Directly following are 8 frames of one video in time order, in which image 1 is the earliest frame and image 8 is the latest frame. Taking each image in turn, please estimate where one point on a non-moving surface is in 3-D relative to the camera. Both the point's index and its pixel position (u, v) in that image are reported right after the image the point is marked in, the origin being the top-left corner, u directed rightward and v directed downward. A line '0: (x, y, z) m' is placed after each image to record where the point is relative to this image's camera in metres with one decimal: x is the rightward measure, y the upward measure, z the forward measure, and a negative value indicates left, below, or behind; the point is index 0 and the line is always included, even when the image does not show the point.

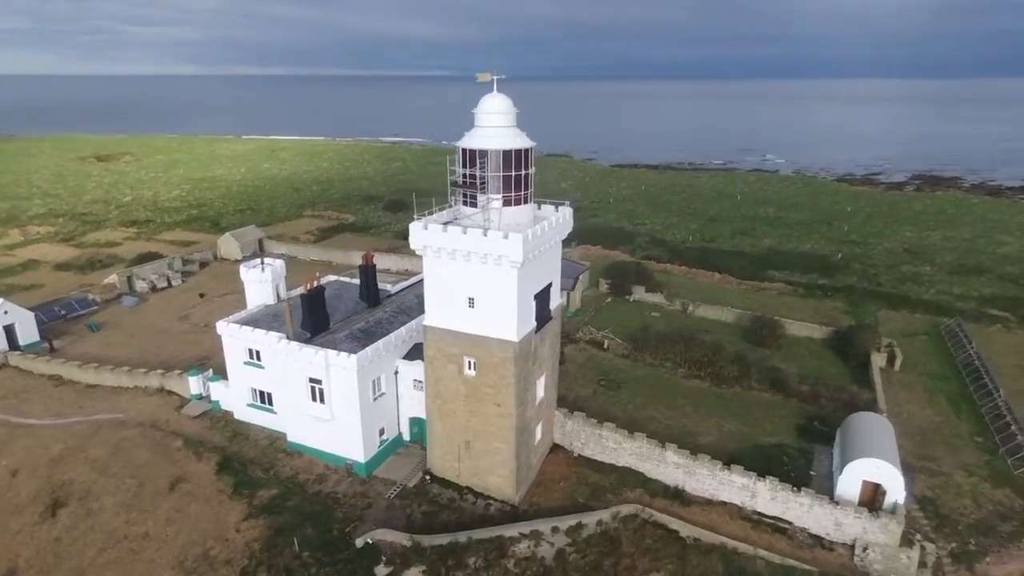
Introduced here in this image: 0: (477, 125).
0: (-0.9, +4.3, +16.8) m
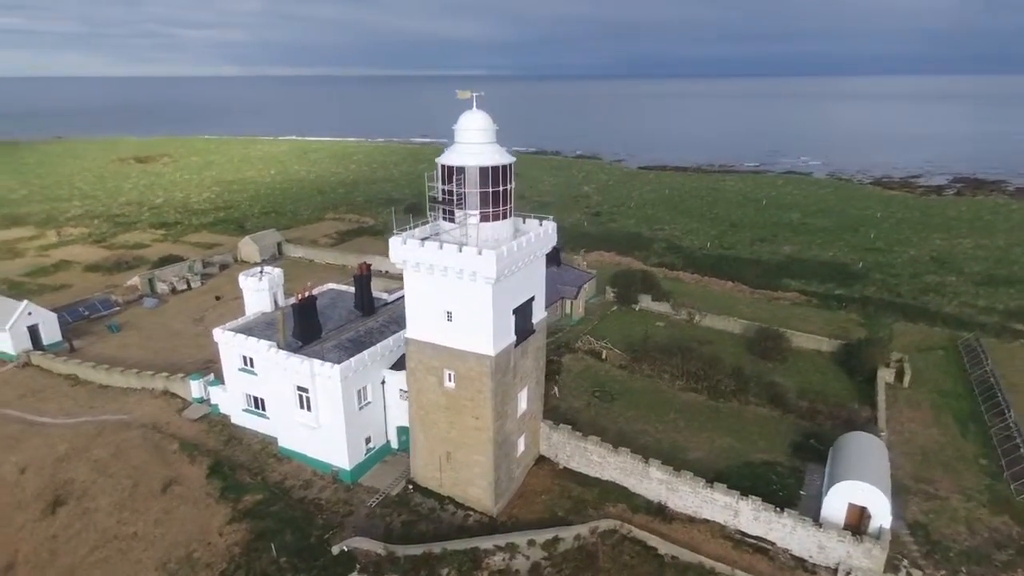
0: (-1.5, +3.9, +17.0) m
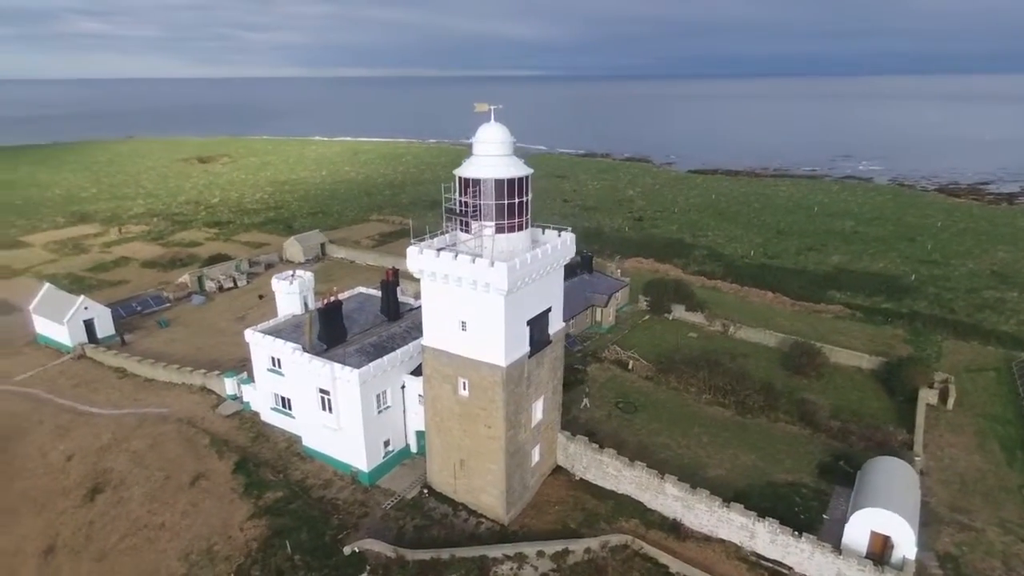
0: (-1.0, +3.6, +17.2) m
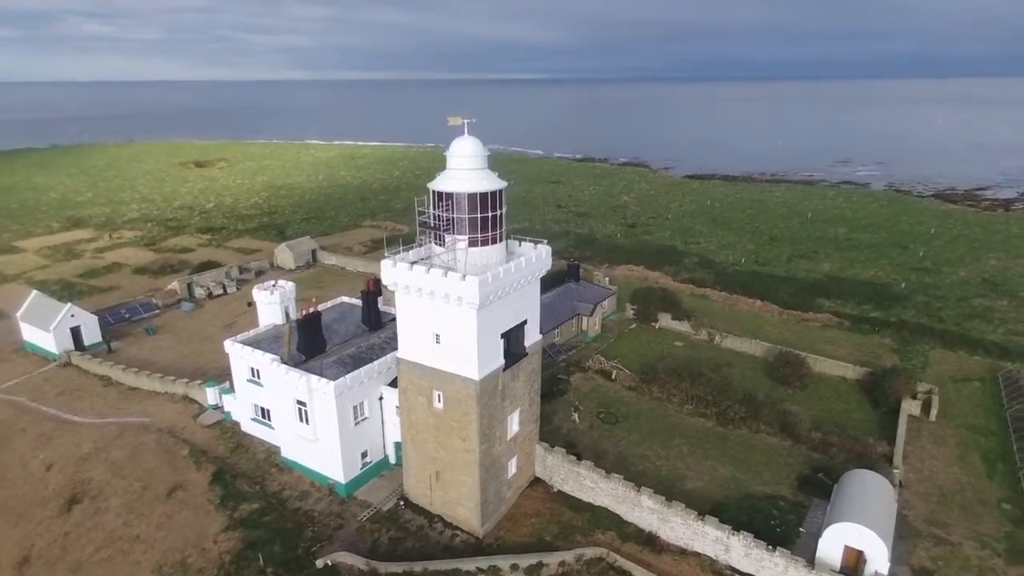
0: (-1.7, +3.3, +17.2) m
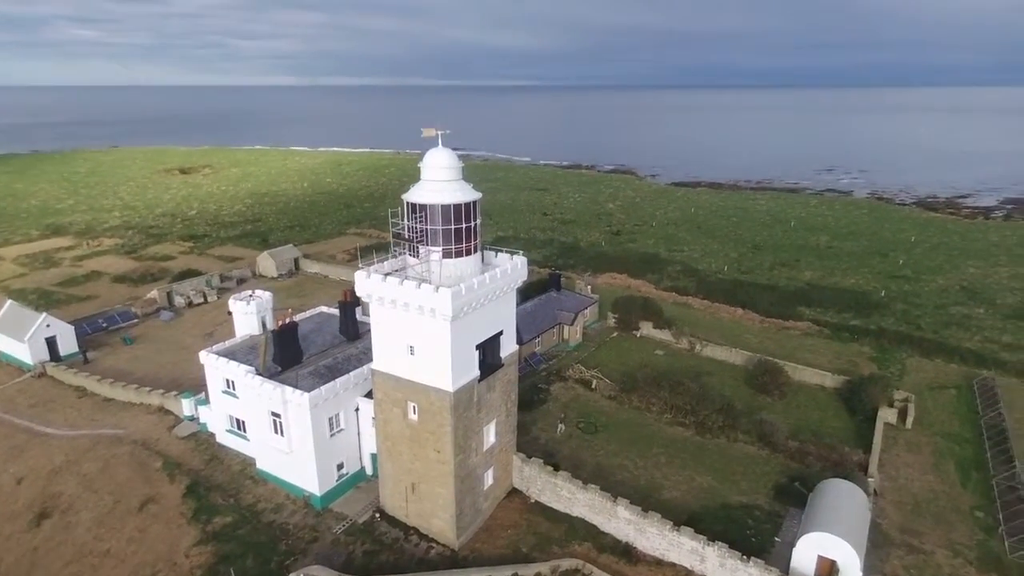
0: (-2.4, +3.0, +17.2) m
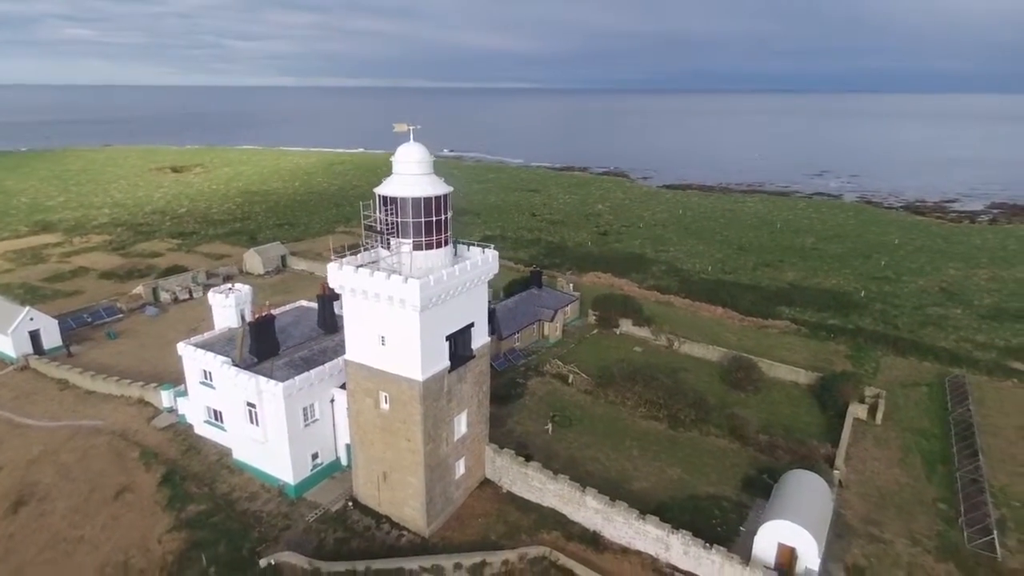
0: (-3.3, +3.2, +17.6) m
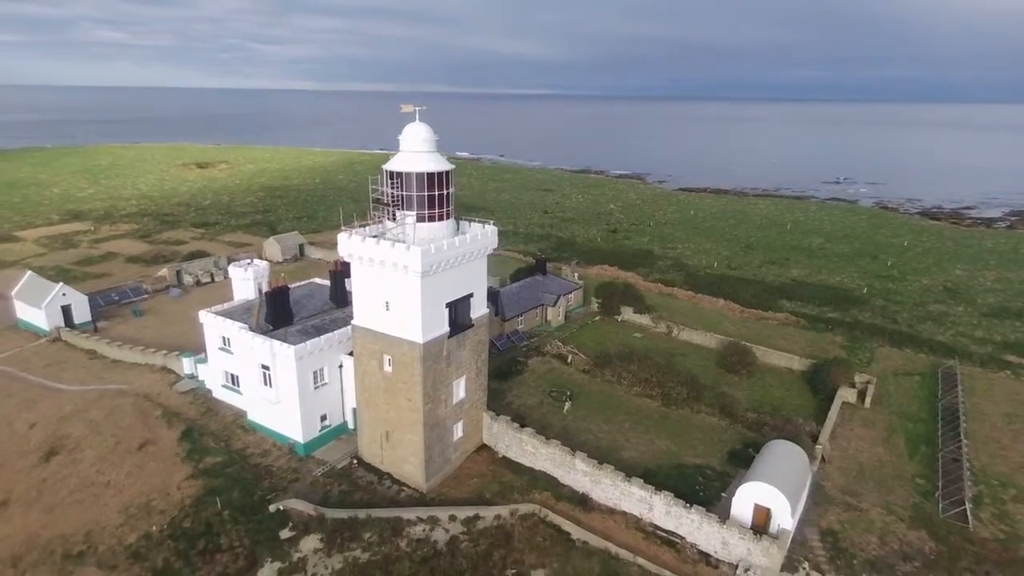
0: (-3.4, +4.1, +19.0) m
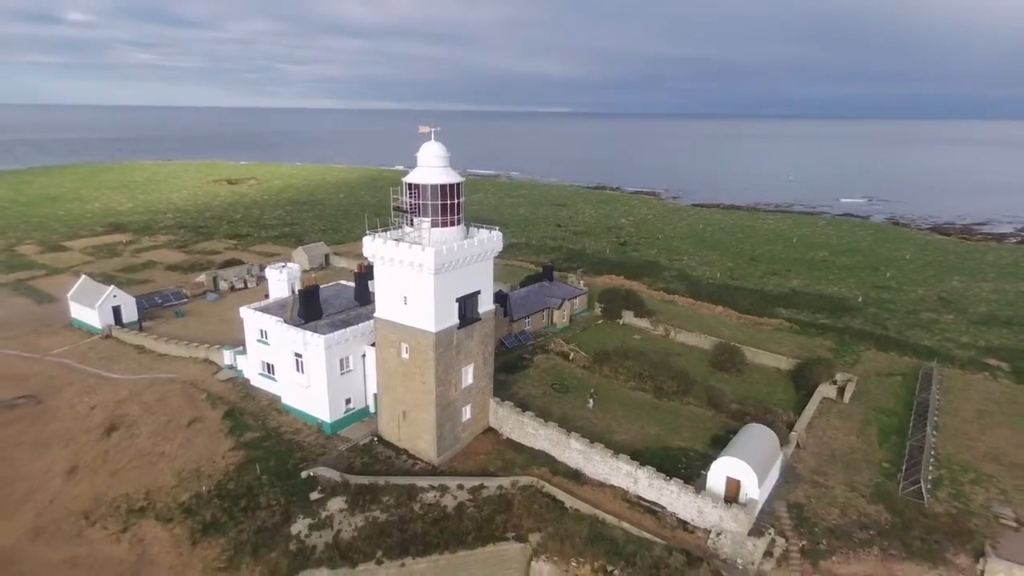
0: (-3.3, +4.3, +22.1) m
